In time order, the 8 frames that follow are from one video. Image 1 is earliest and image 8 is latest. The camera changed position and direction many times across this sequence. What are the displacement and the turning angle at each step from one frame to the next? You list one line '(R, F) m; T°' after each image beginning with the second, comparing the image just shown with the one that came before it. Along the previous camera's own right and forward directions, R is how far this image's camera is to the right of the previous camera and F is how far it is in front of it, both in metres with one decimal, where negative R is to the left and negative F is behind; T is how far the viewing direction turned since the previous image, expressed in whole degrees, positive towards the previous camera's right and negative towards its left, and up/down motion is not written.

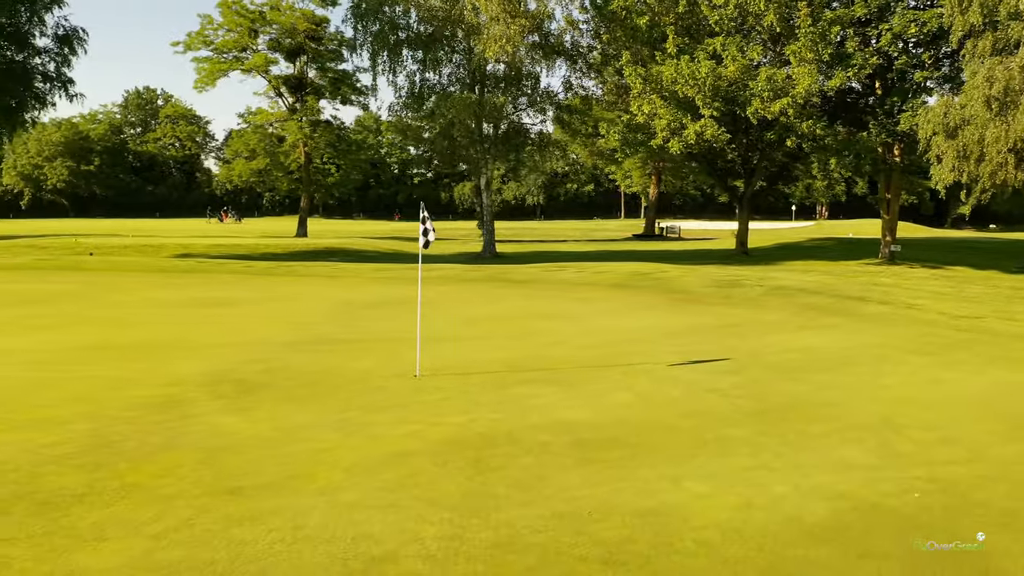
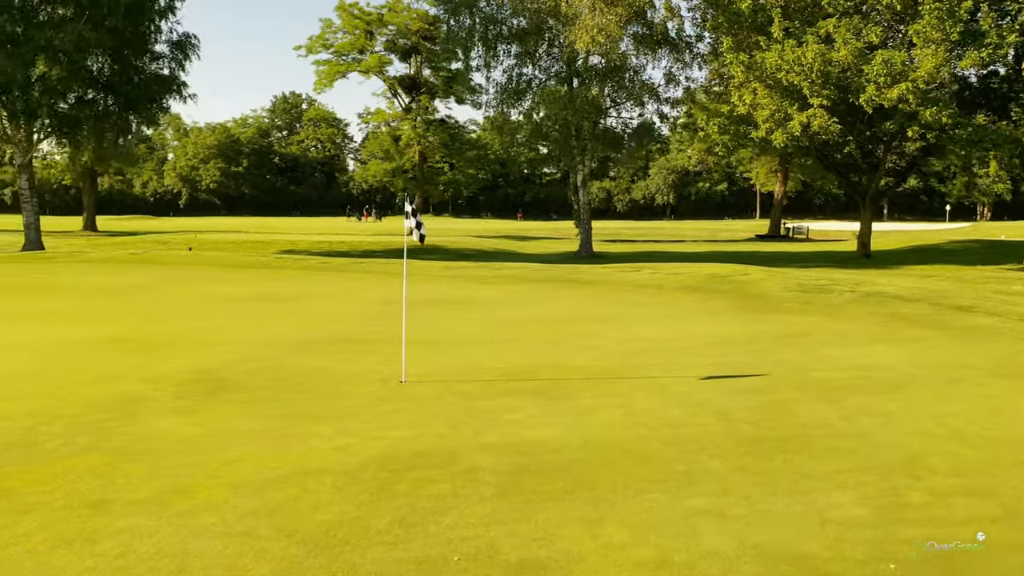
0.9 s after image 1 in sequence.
(+1.7, +1.2) m; -10°
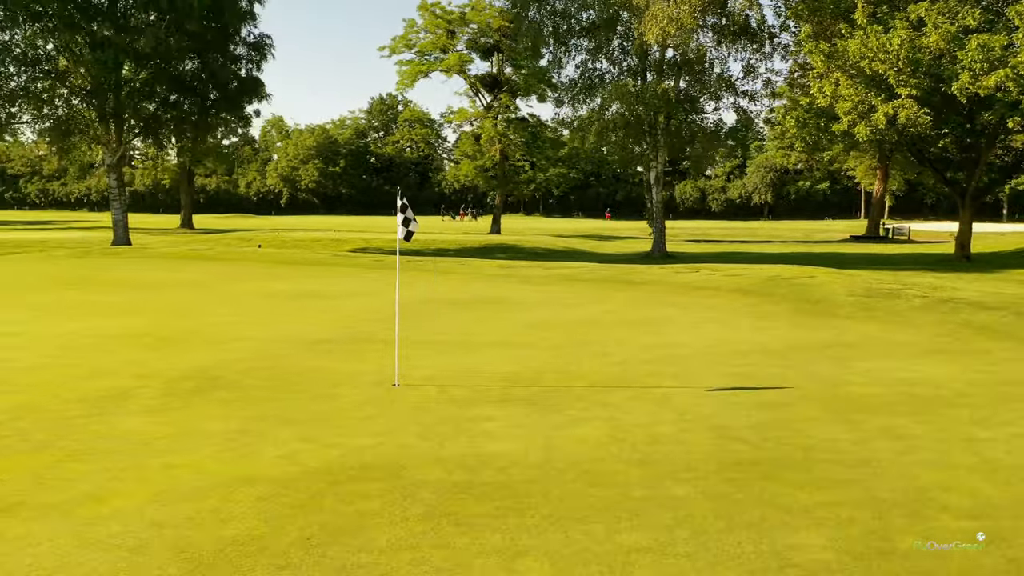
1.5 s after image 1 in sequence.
(+1.2, +0.7) m; -7°
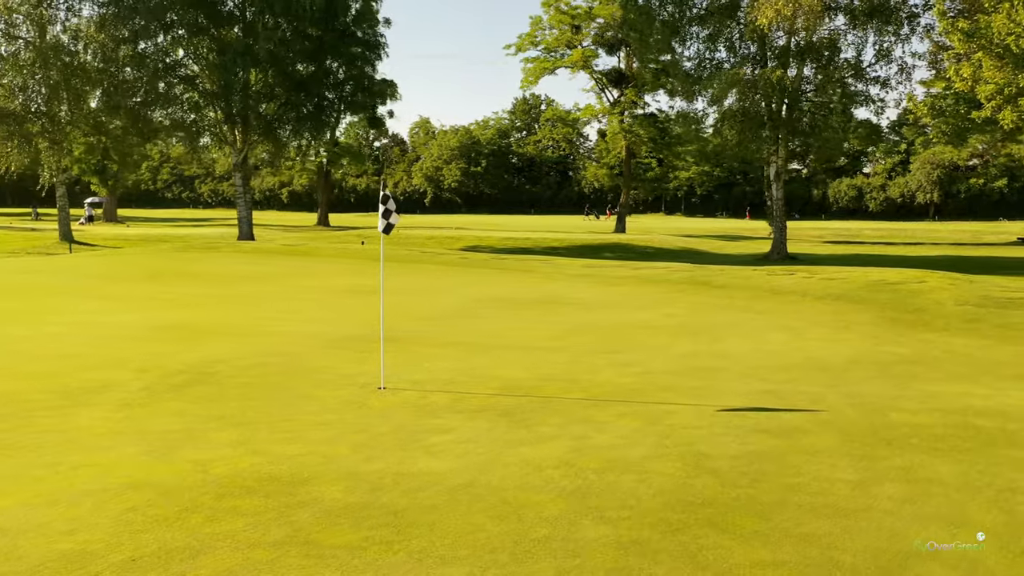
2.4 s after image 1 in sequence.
(+1.7, +1.0) m; -10°
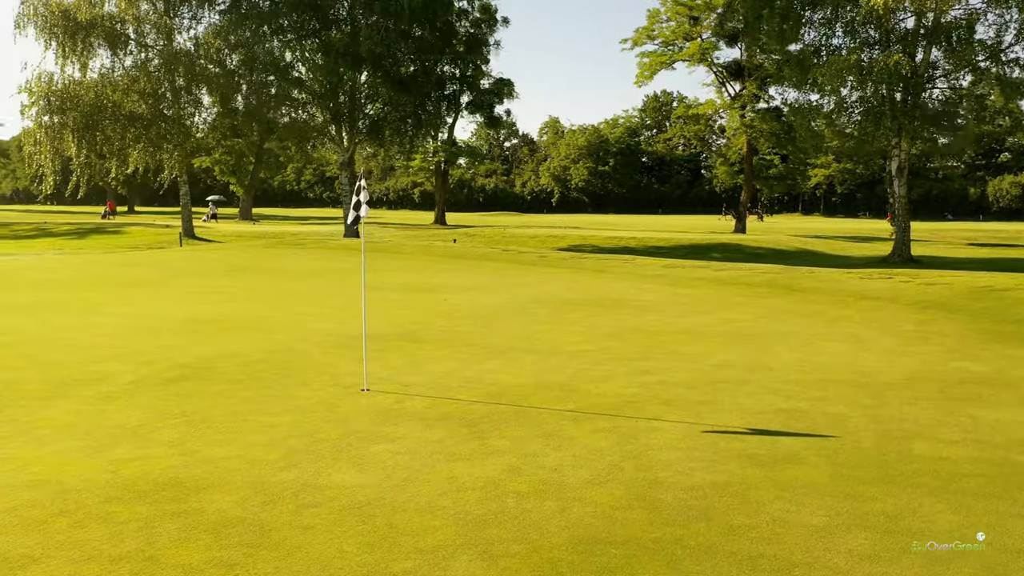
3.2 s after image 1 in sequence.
(+1.5, +0.8) m; -9°
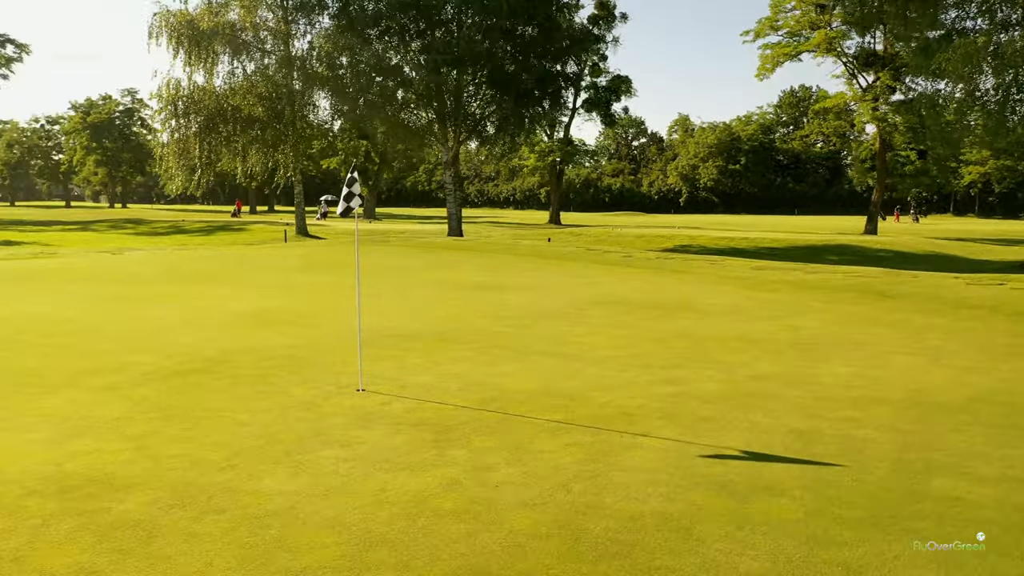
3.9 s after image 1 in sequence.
(+1.3, +0.6) m; -9°
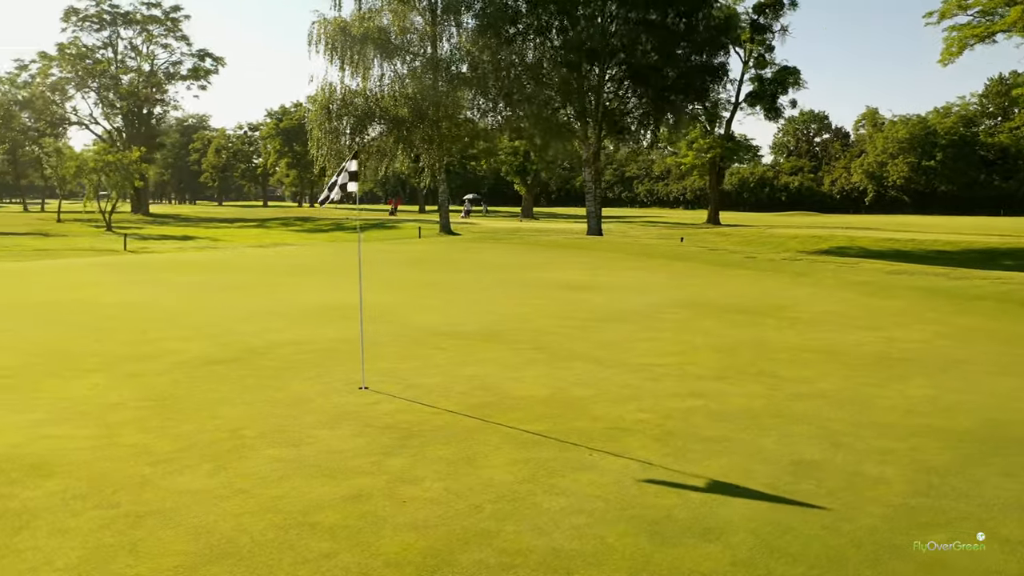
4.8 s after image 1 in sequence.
(+1.6, +0.8) m; -12°
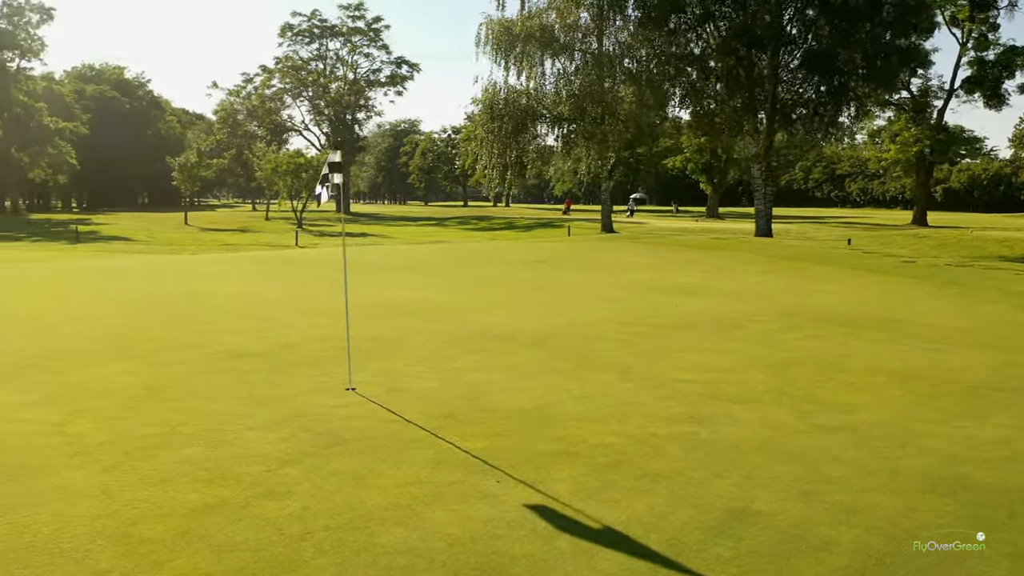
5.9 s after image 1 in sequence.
(+1.9, +1.0) m; -14°
